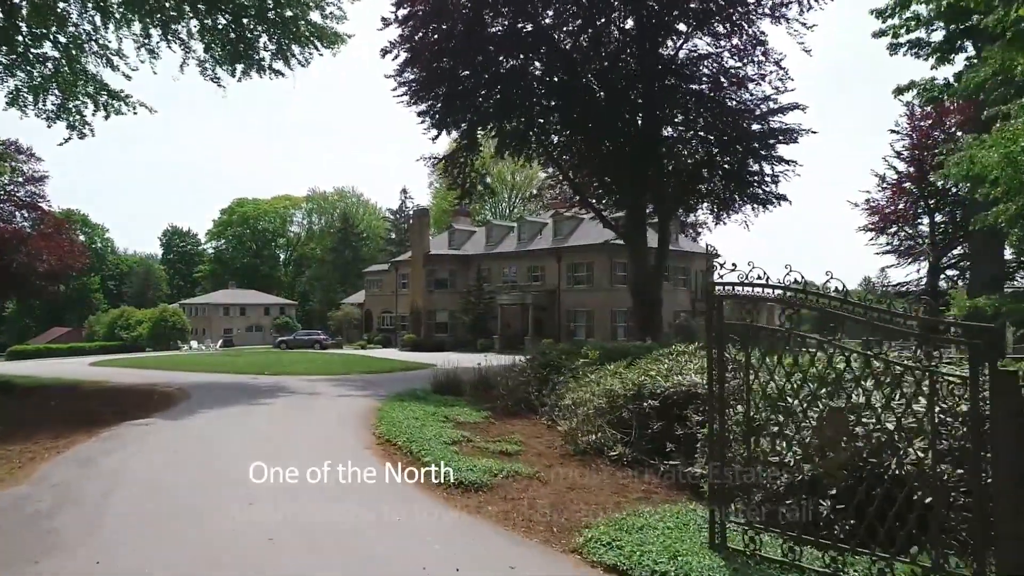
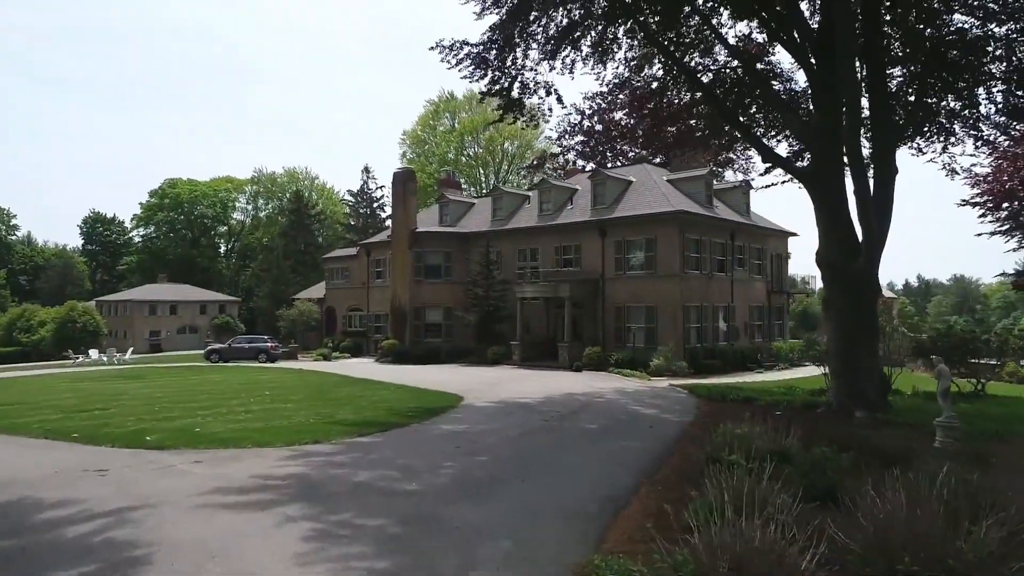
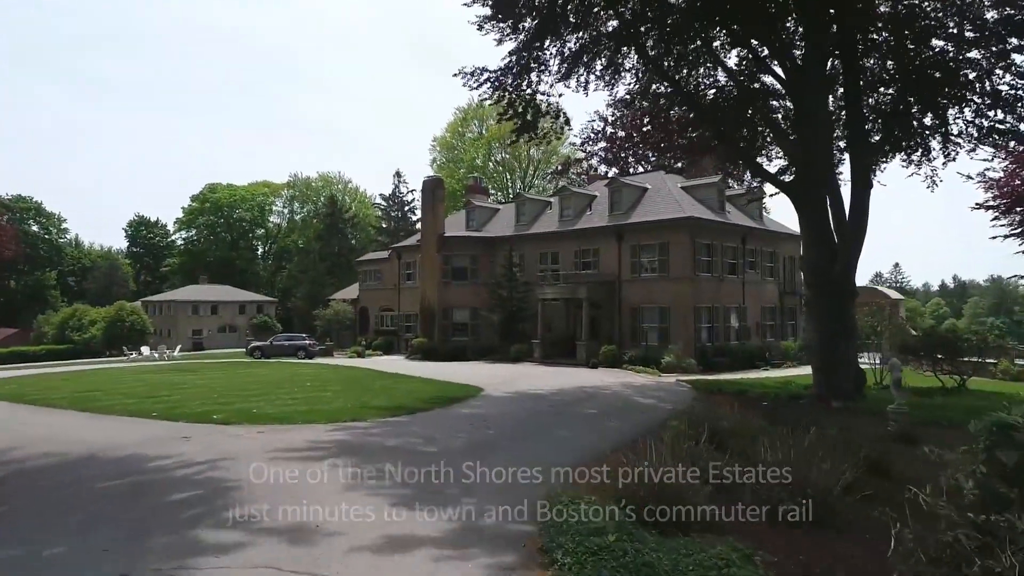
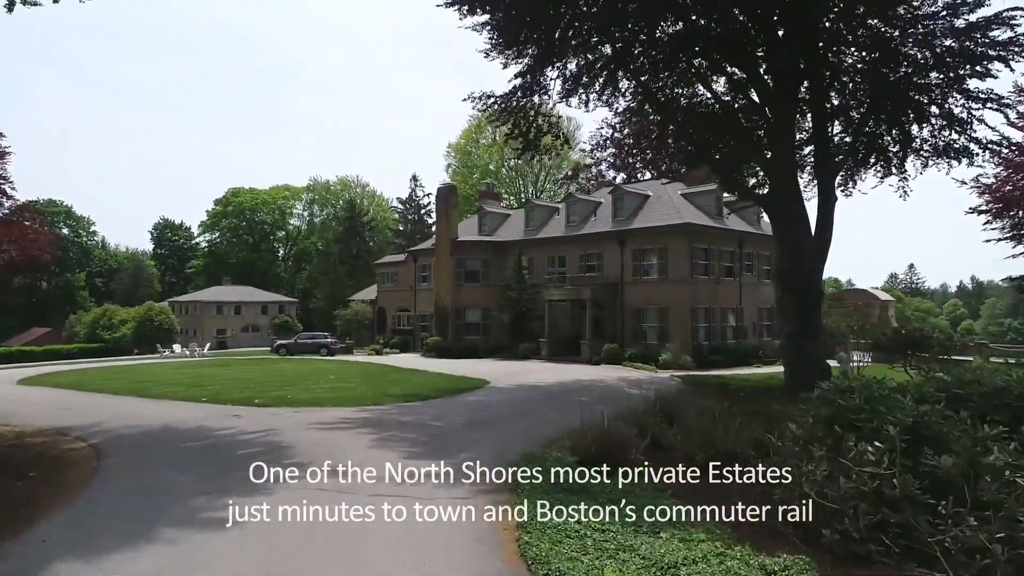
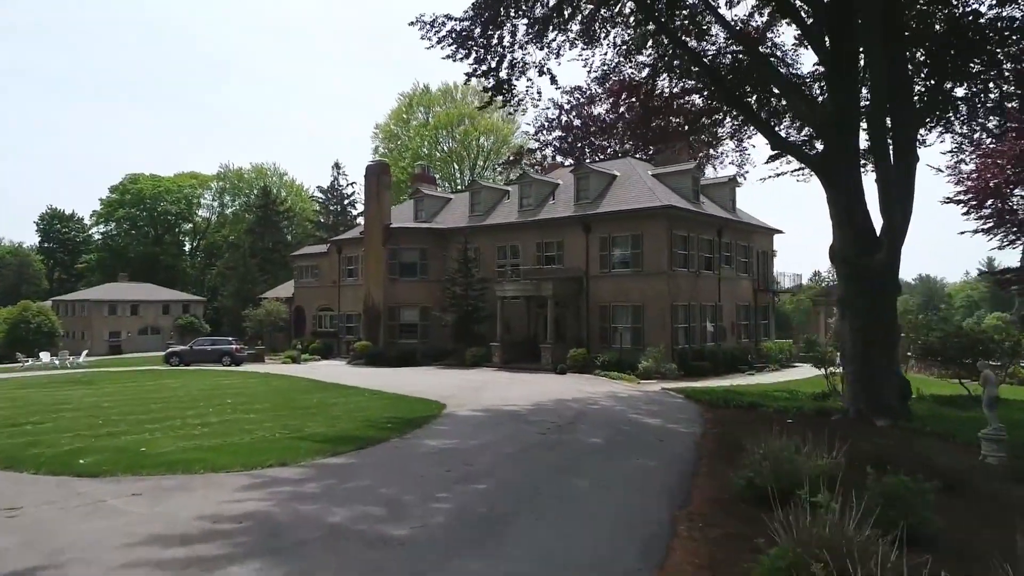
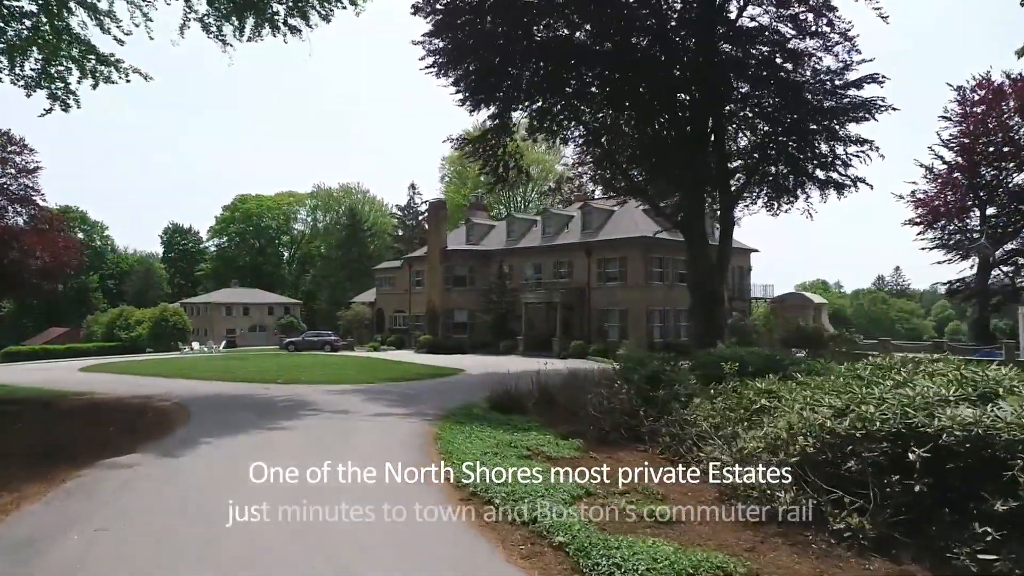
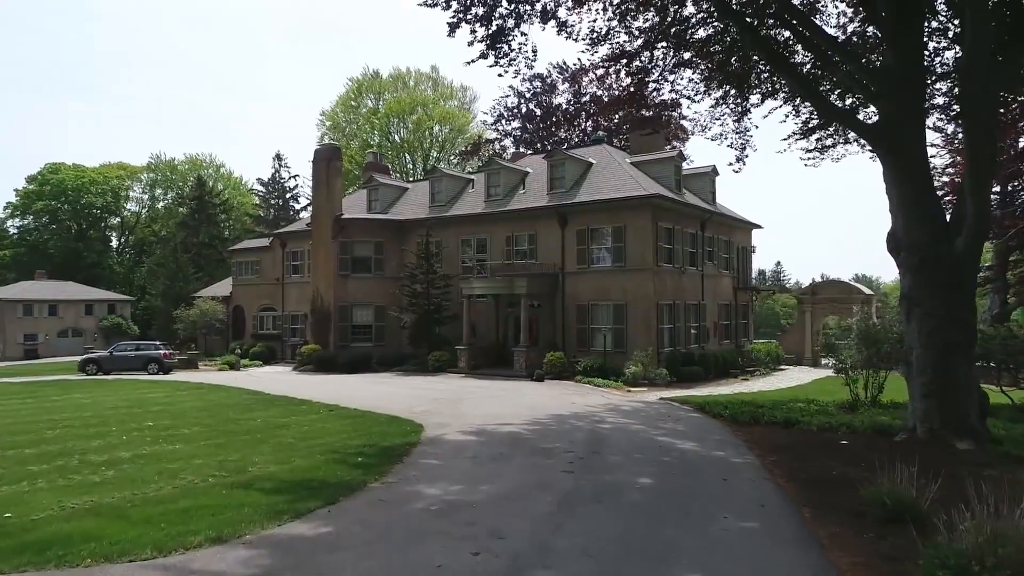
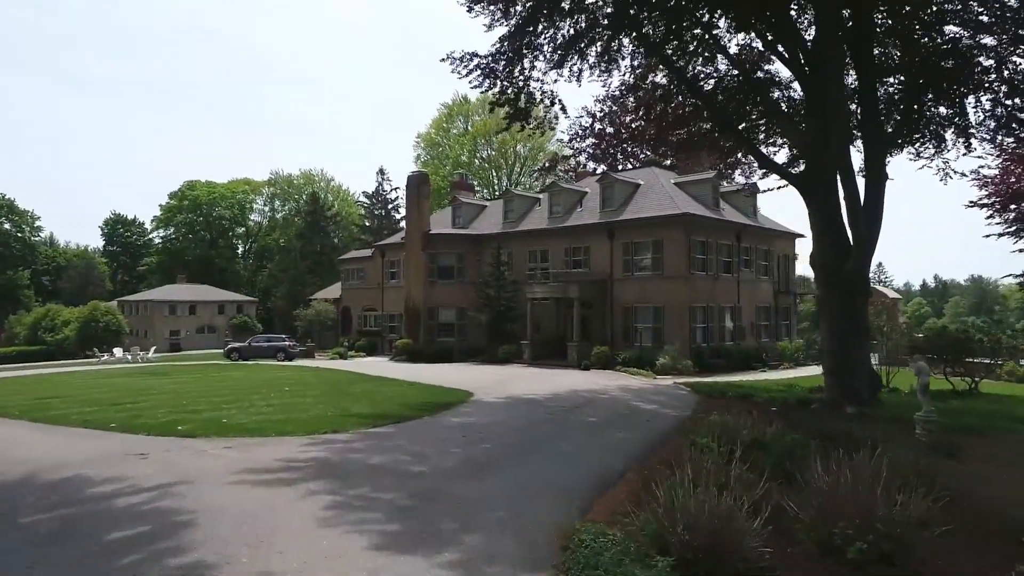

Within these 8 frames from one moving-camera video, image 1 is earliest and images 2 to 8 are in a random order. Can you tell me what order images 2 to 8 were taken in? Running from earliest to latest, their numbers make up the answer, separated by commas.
6, 4, 3, 8, 2, 5, 7
